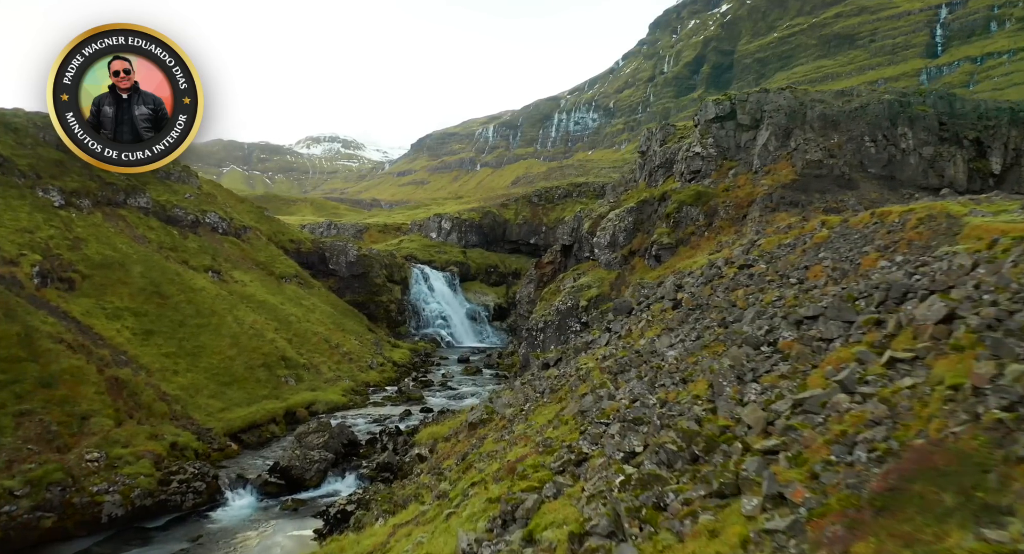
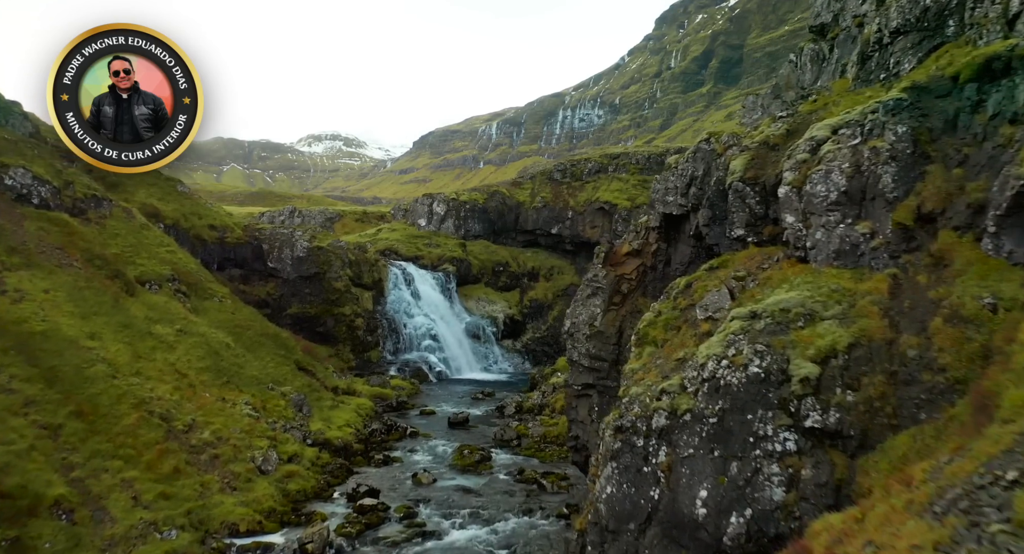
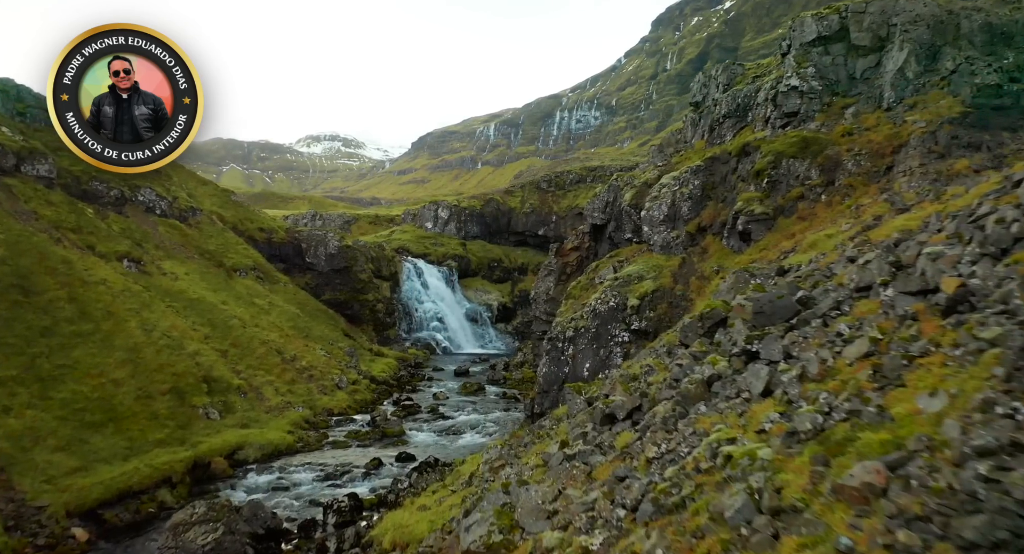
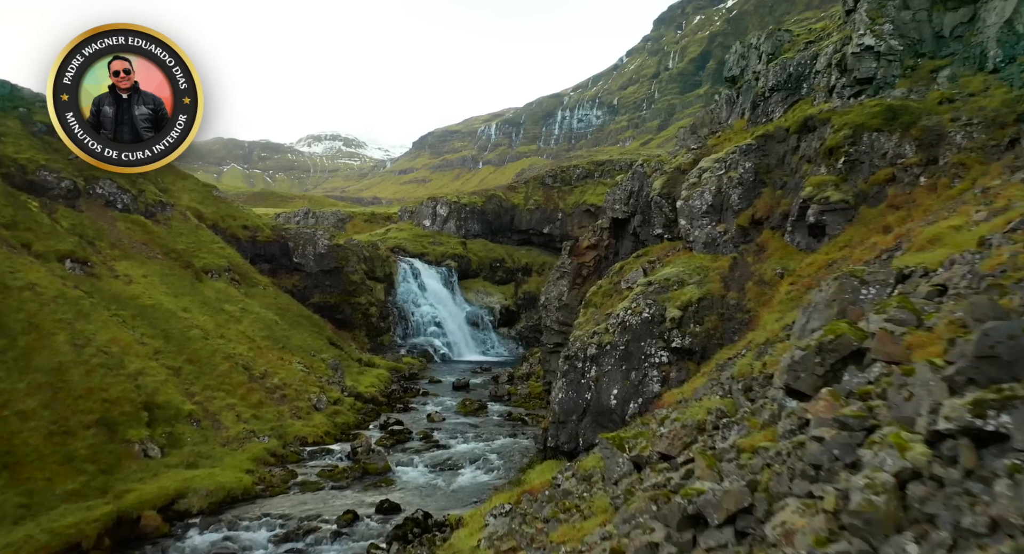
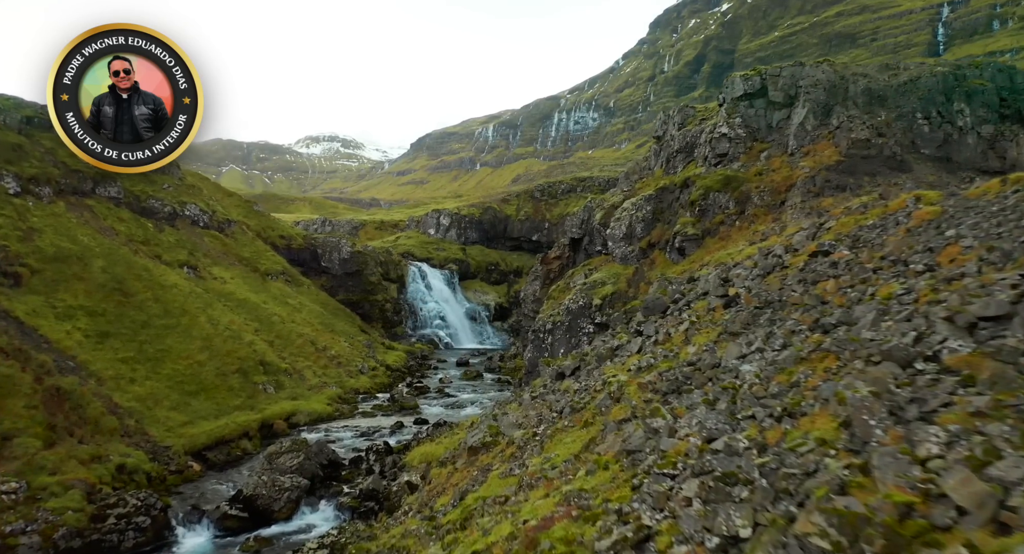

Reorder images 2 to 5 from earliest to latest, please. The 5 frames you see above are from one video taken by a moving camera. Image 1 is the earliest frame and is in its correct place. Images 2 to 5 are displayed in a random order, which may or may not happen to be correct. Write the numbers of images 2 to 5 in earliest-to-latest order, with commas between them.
5, 3, 4, 2
